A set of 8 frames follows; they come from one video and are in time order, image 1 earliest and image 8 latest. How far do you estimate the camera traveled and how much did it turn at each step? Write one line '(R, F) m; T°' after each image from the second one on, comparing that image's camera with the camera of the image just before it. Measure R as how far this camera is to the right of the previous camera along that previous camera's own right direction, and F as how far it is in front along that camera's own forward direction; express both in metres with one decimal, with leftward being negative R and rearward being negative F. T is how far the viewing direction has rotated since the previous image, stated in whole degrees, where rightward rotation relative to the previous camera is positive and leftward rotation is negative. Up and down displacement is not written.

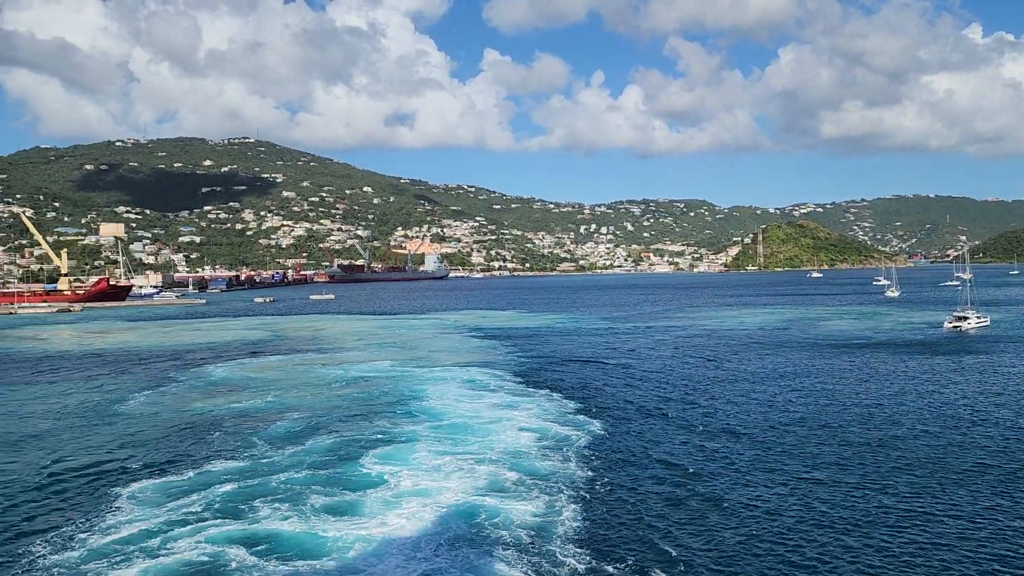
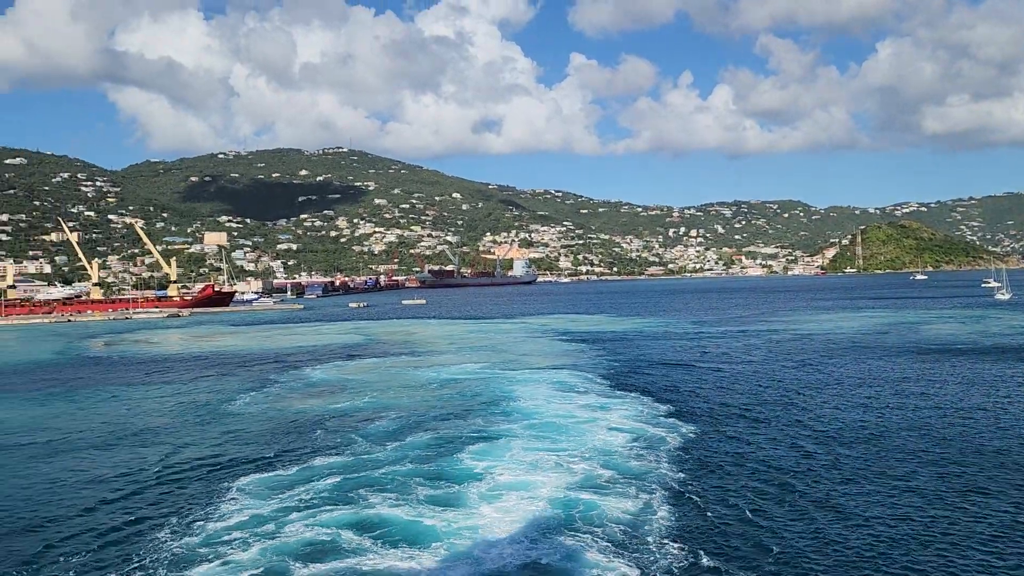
(0.0, -0.2) m; -7°
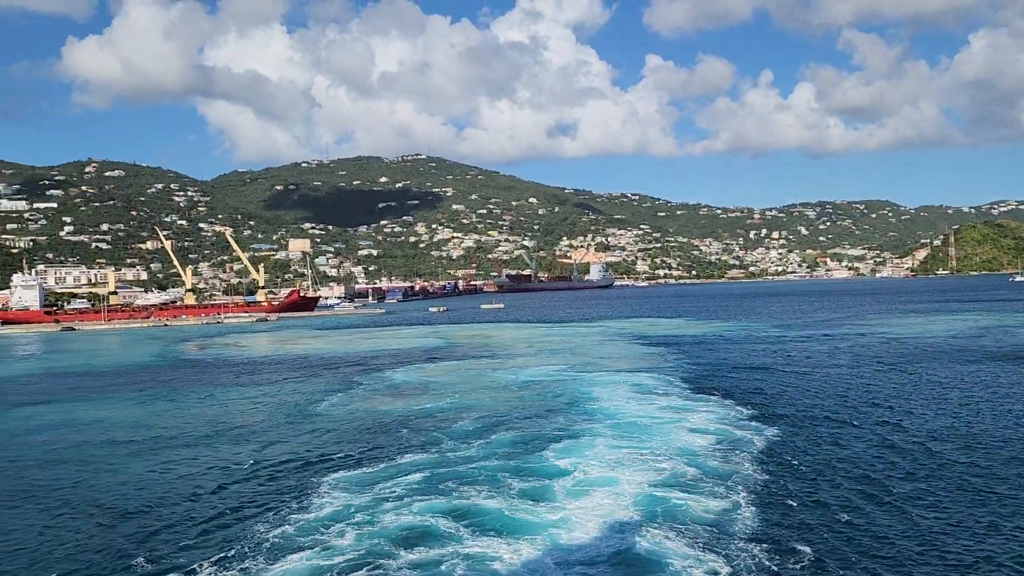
(0.0, -0.2) m; -6°
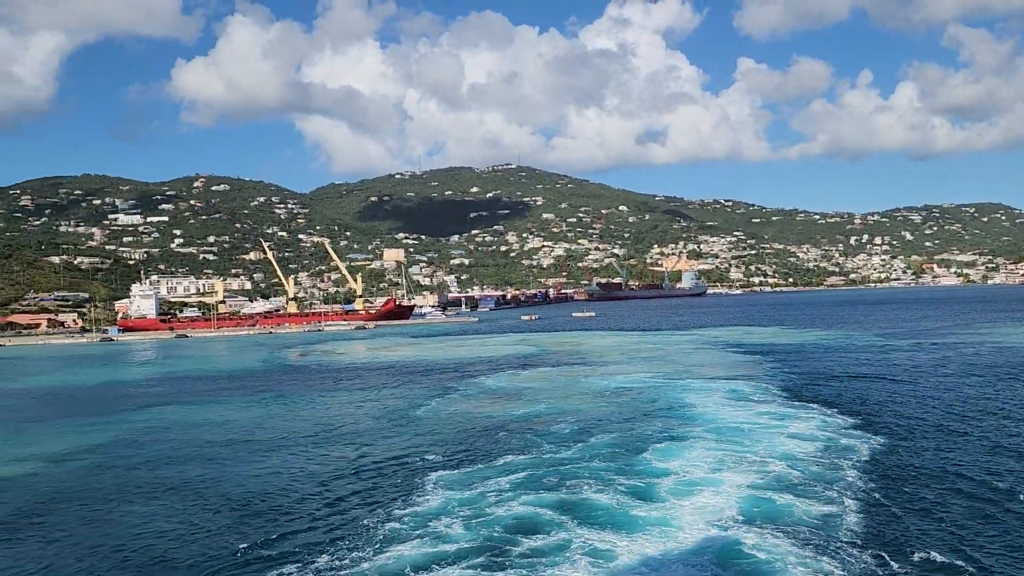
(-0.1, -0.4) m; -7°
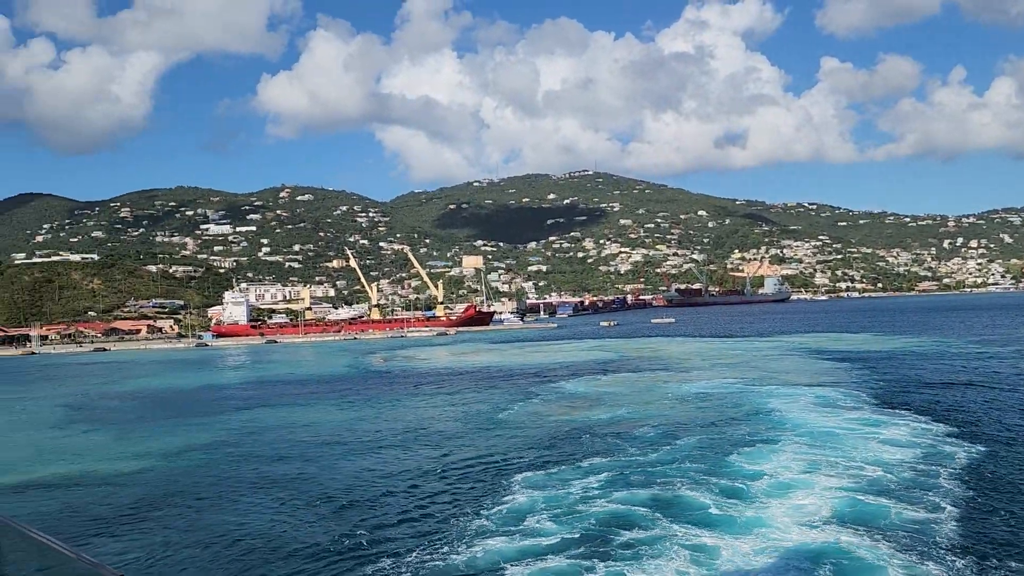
(-0.1, -0.4) m; -6°
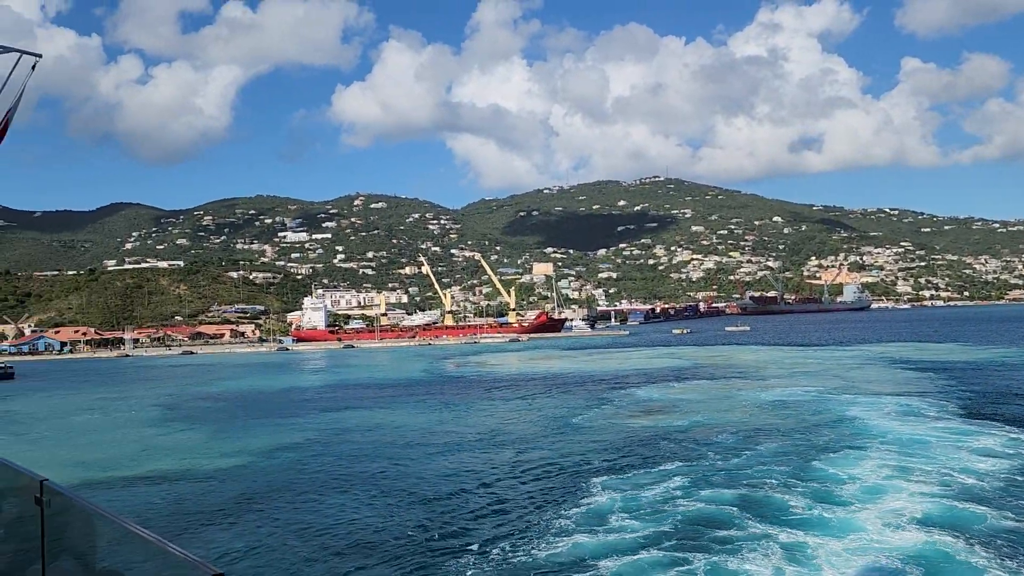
(-0.2, -0.5) m; -5°
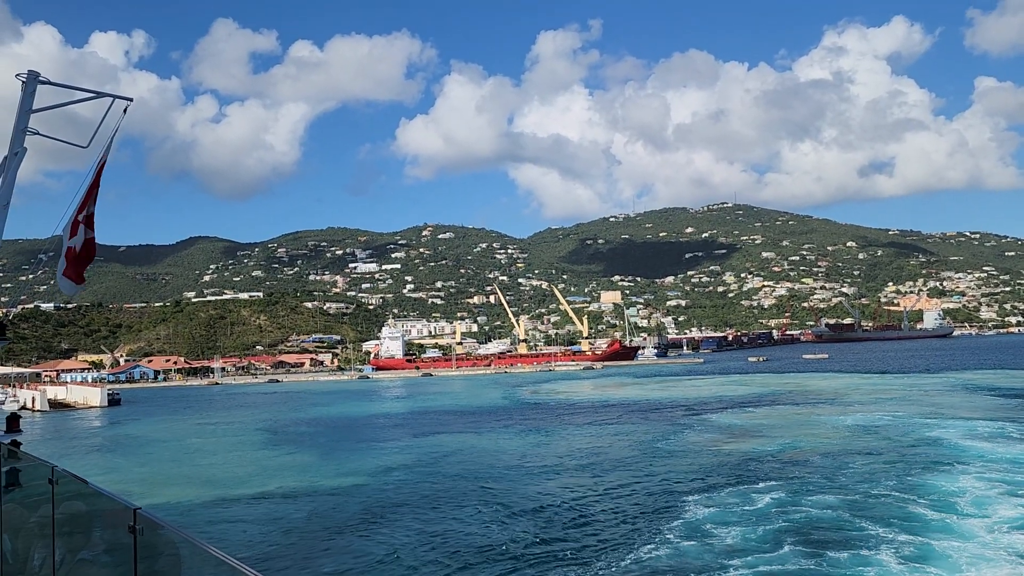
(-0.6, -1.2) m; -5°
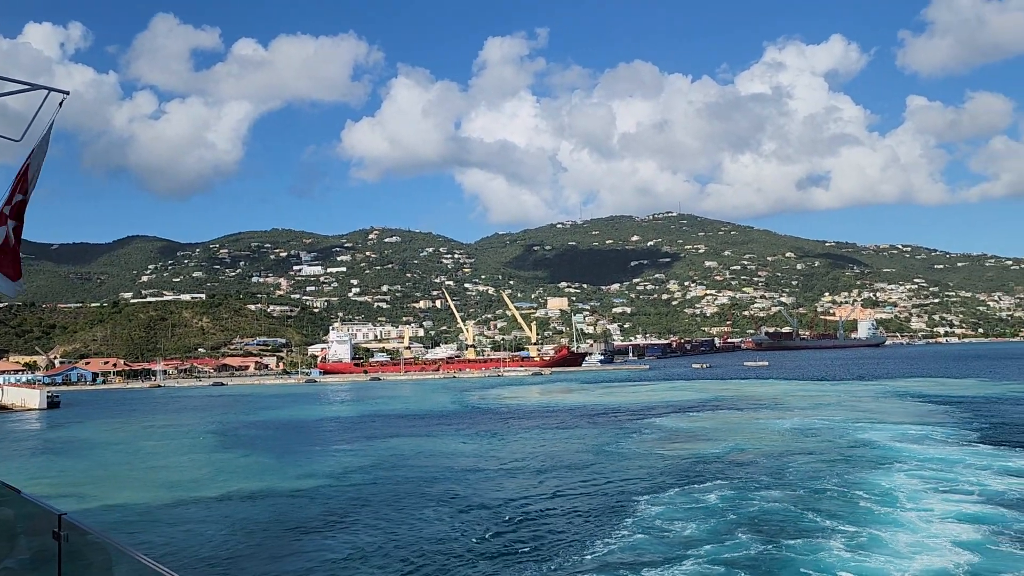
(-0.2, -0.2) m; +4°
